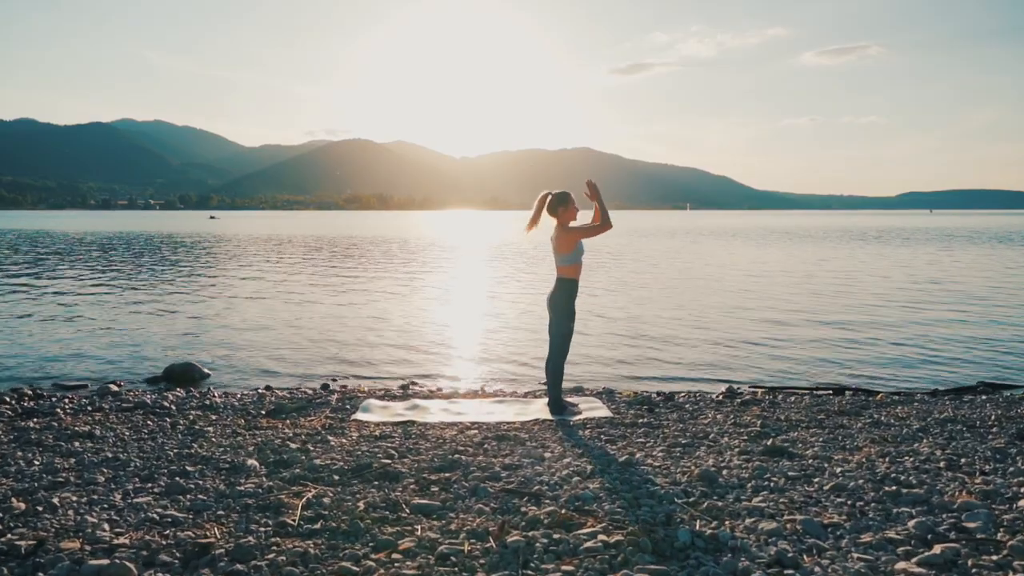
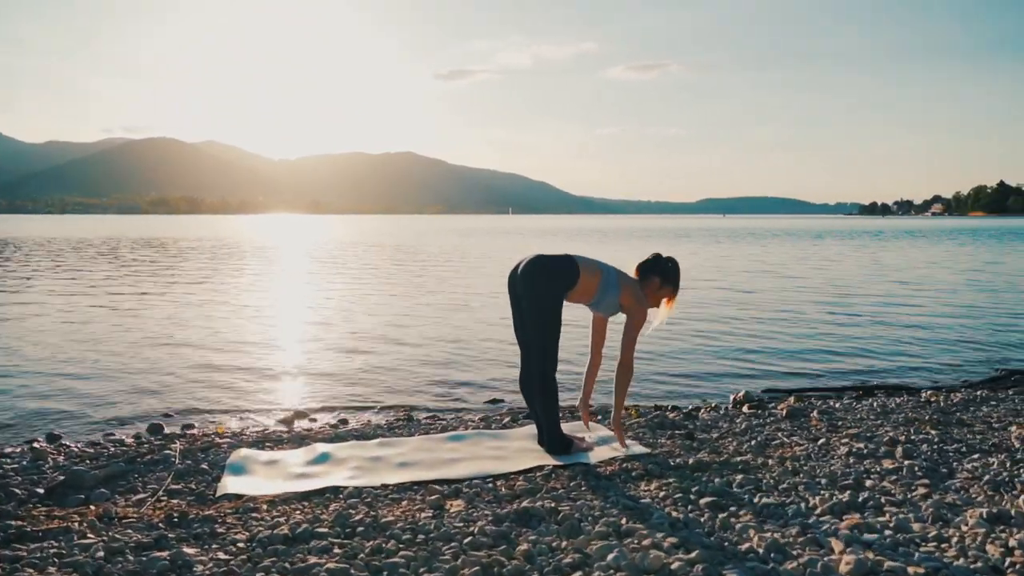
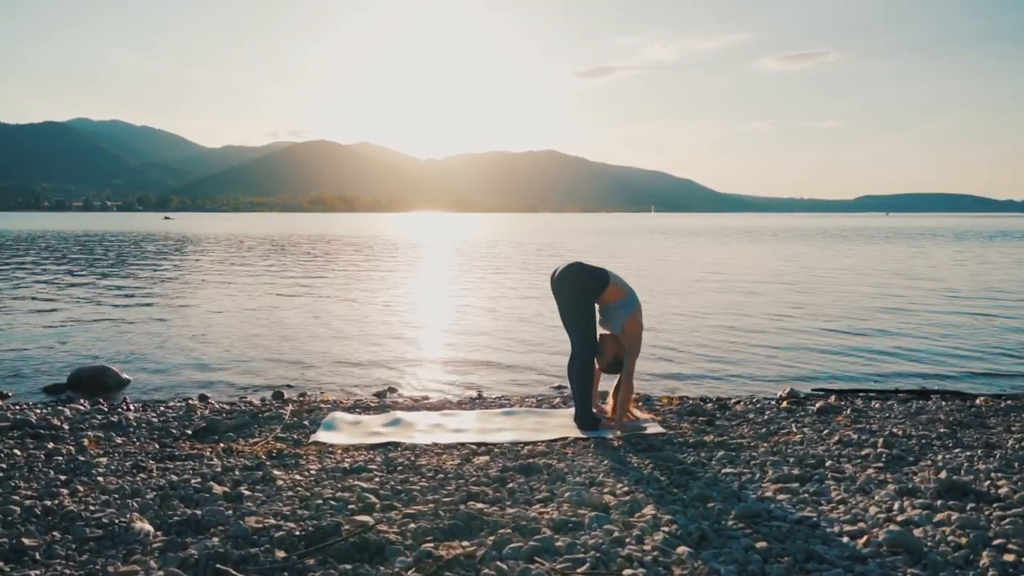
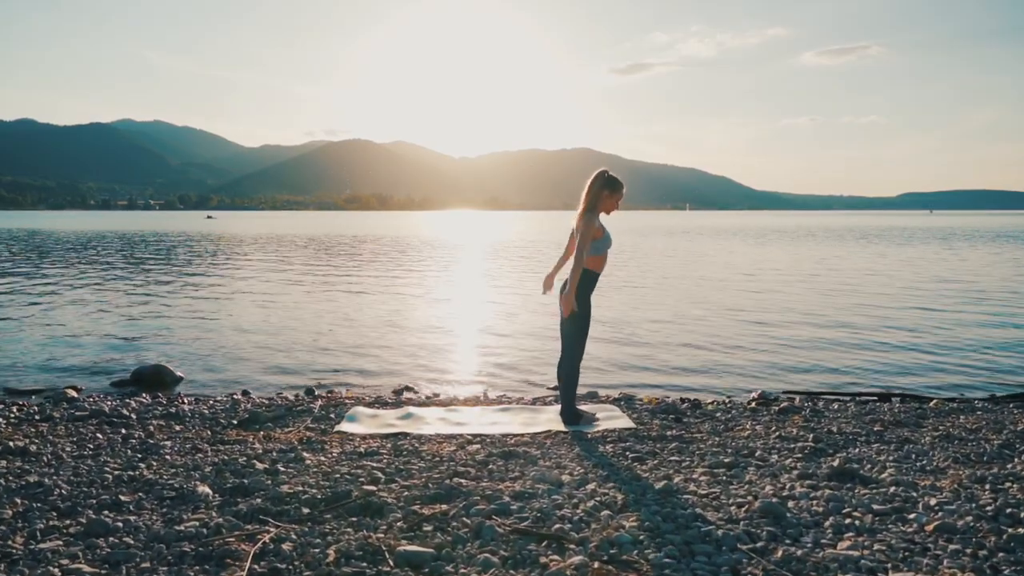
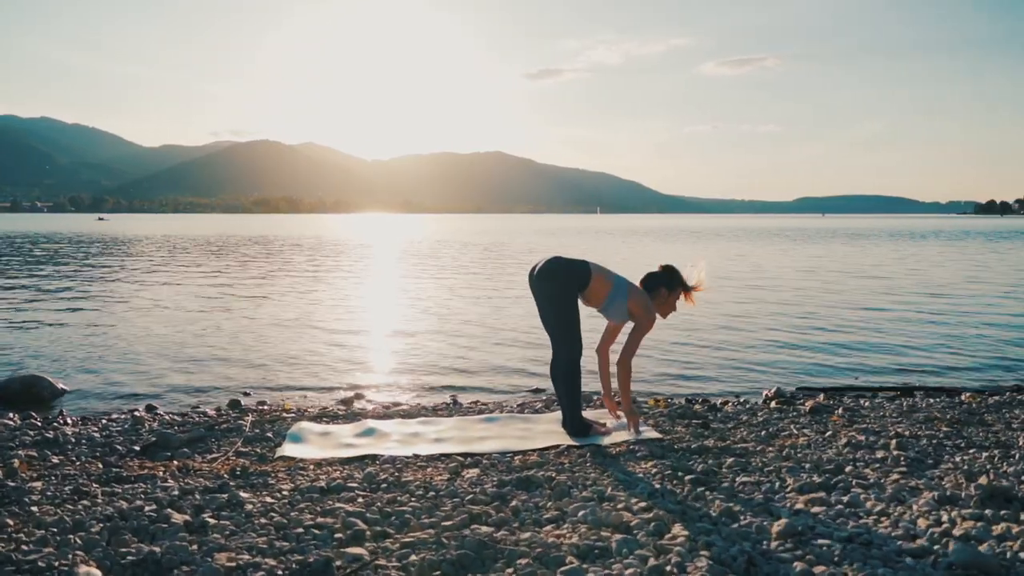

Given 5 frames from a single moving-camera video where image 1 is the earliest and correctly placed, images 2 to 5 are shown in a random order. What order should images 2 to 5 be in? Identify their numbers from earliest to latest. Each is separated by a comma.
4, 3, 5, 2
